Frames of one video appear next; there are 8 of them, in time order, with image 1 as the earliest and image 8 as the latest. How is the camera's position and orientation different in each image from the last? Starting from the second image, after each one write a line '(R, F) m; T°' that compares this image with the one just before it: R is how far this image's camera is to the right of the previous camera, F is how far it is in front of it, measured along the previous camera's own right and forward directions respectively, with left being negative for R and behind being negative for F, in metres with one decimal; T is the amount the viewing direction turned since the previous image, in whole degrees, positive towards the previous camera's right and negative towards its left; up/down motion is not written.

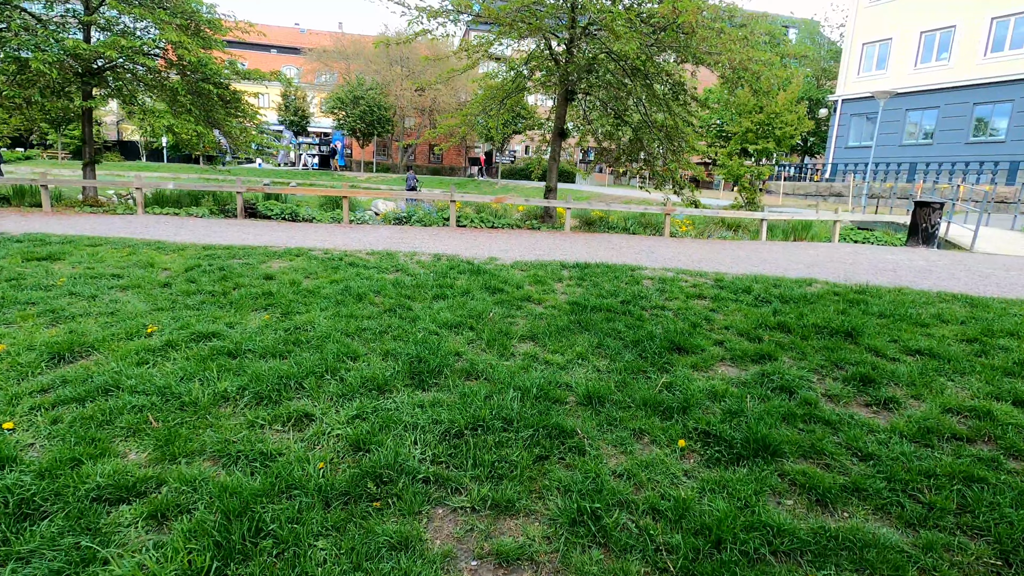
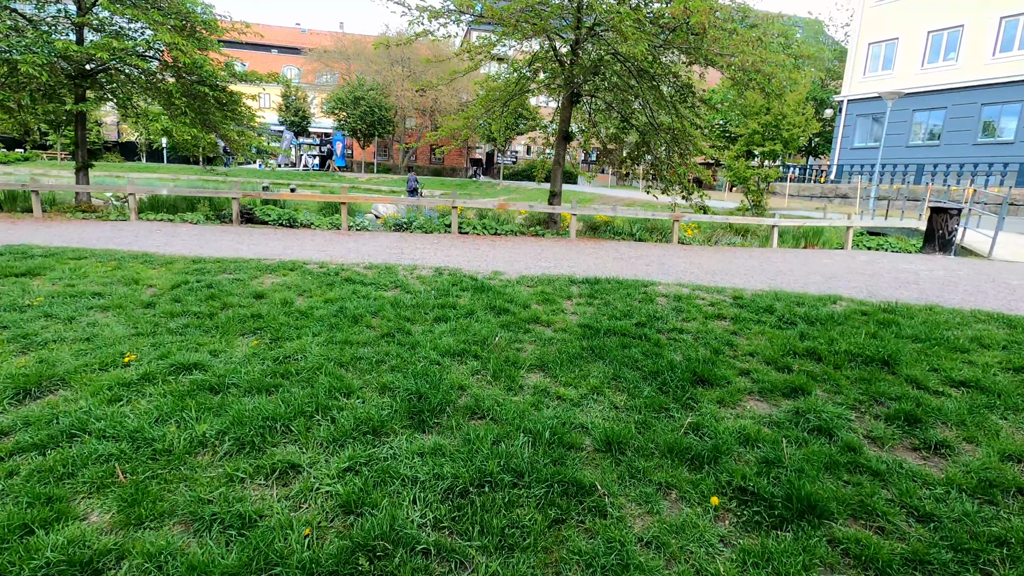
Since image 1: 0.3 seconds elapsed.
(-0.1, +0.4) m; 0°
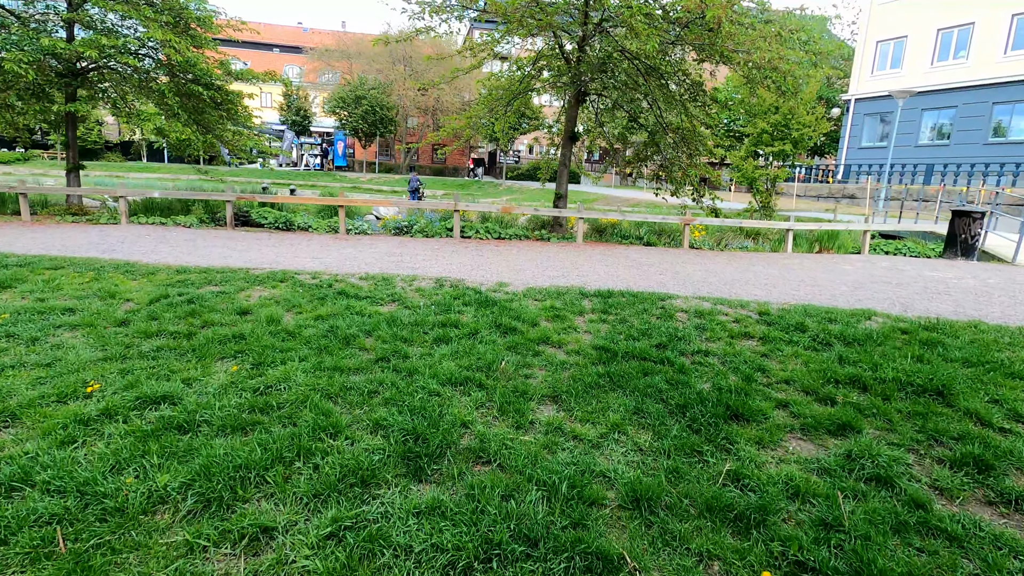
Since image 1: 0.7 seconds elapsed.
(0.0, +0.5) m; 0°
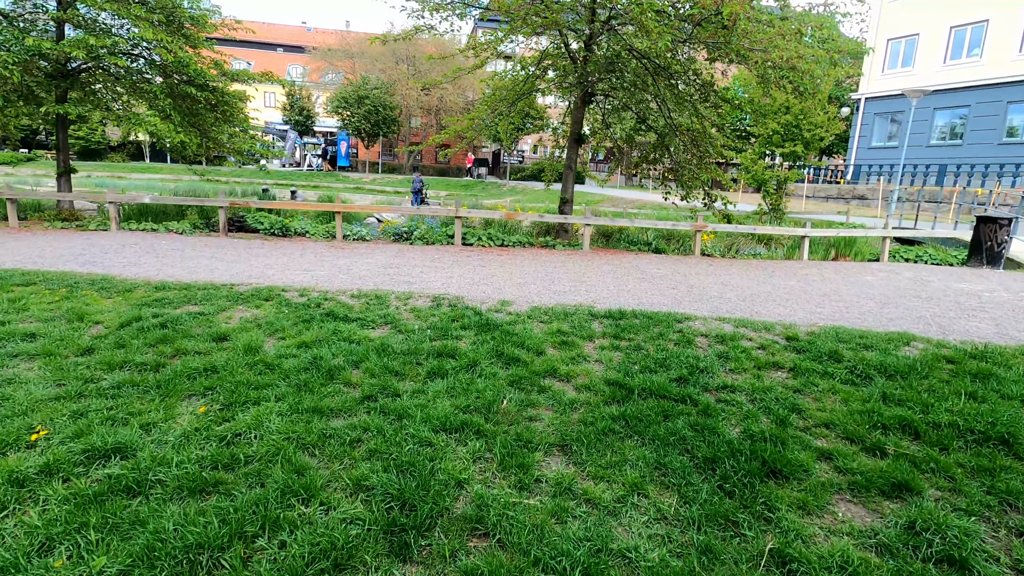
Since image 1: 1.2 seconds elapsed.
(0.0, +0.5) m; 0°
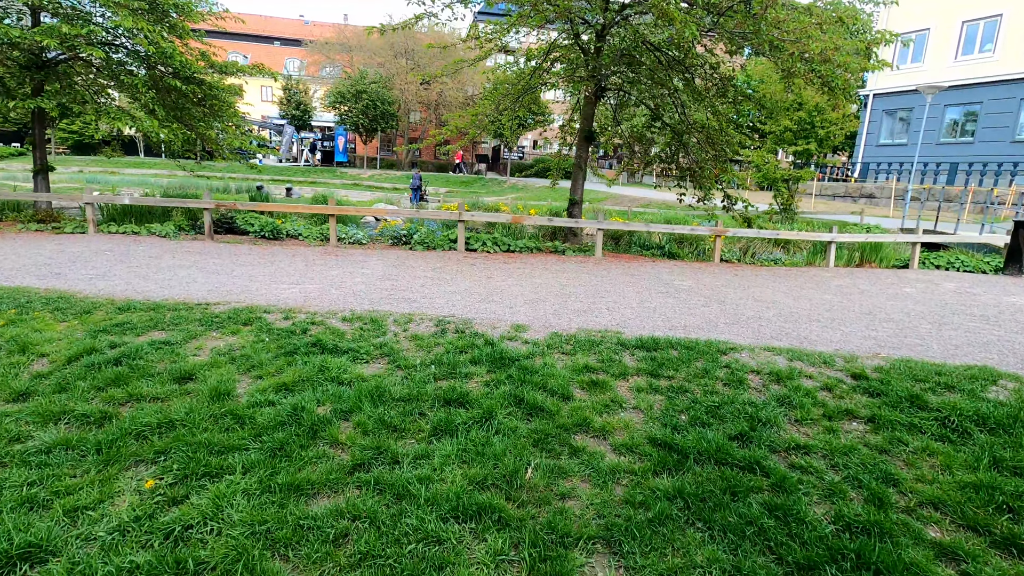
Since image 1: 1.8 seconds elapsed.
(-0.2, +0.7) m; 0°
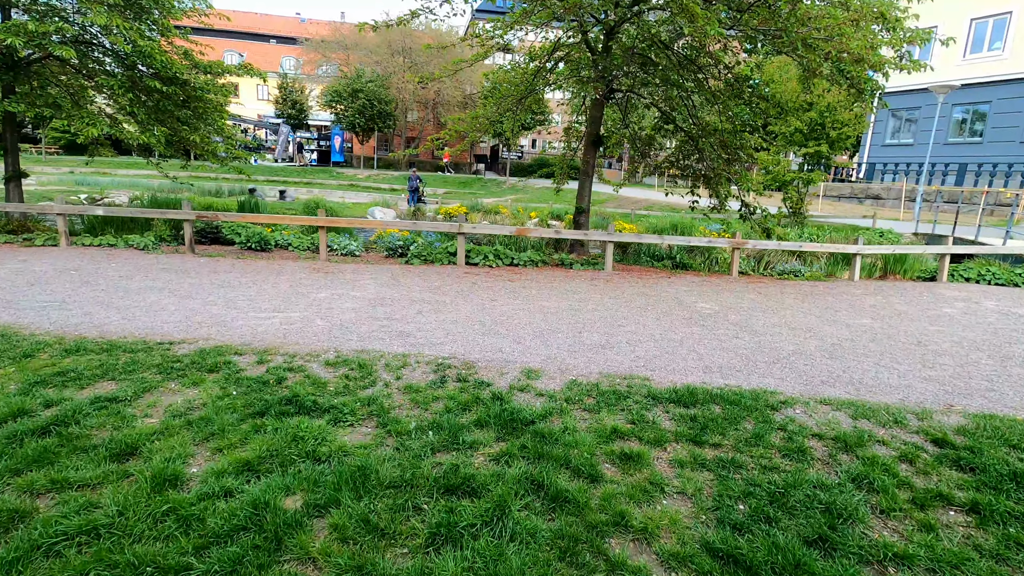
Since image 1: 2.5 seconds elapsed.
(-0.1, +0.7) m; 0°
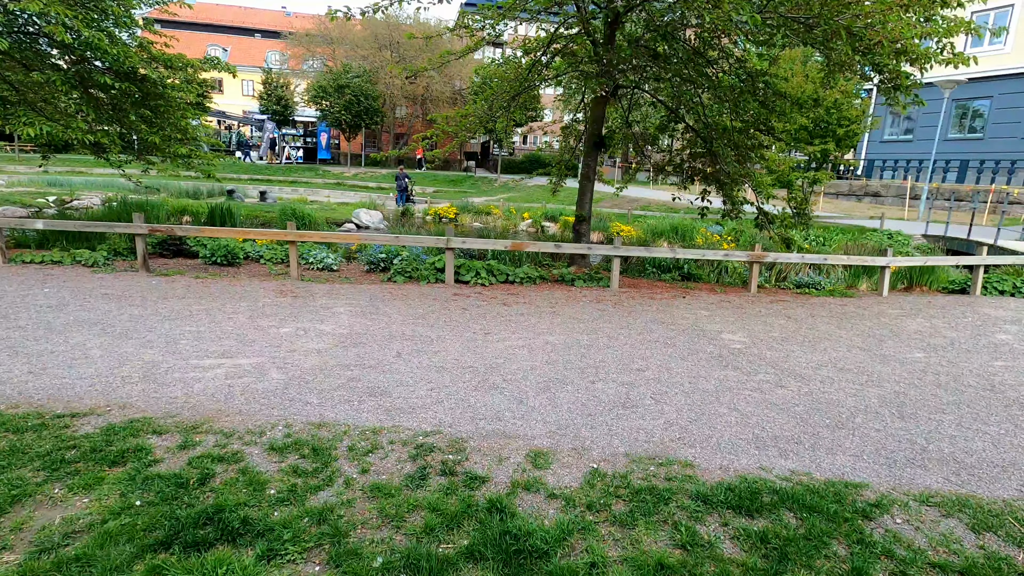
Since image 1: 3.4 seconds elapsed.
(-0.1, +1.0) m; +1°
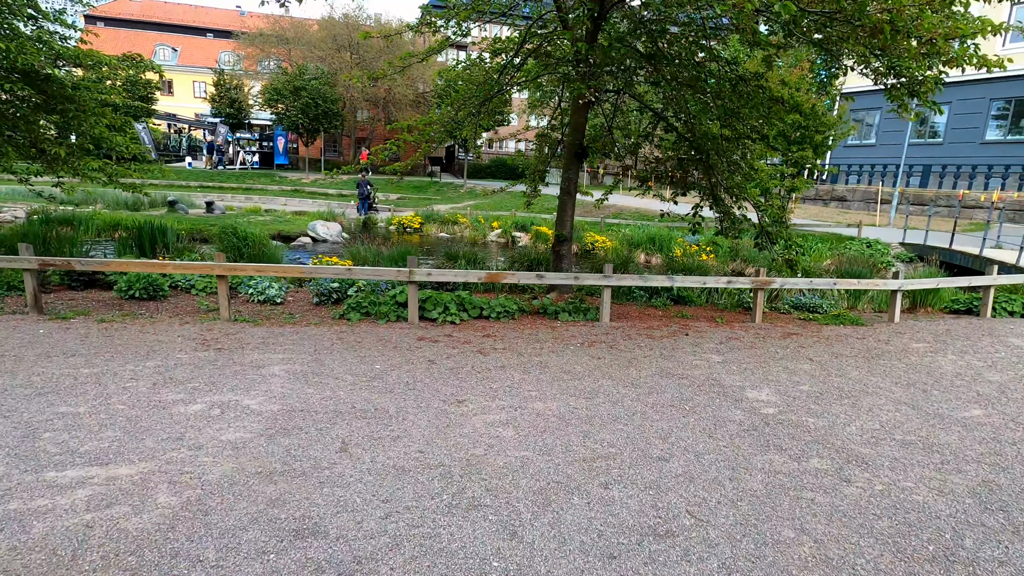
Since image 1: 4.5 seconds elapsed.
(-0.1, +1.2) m; +3°
